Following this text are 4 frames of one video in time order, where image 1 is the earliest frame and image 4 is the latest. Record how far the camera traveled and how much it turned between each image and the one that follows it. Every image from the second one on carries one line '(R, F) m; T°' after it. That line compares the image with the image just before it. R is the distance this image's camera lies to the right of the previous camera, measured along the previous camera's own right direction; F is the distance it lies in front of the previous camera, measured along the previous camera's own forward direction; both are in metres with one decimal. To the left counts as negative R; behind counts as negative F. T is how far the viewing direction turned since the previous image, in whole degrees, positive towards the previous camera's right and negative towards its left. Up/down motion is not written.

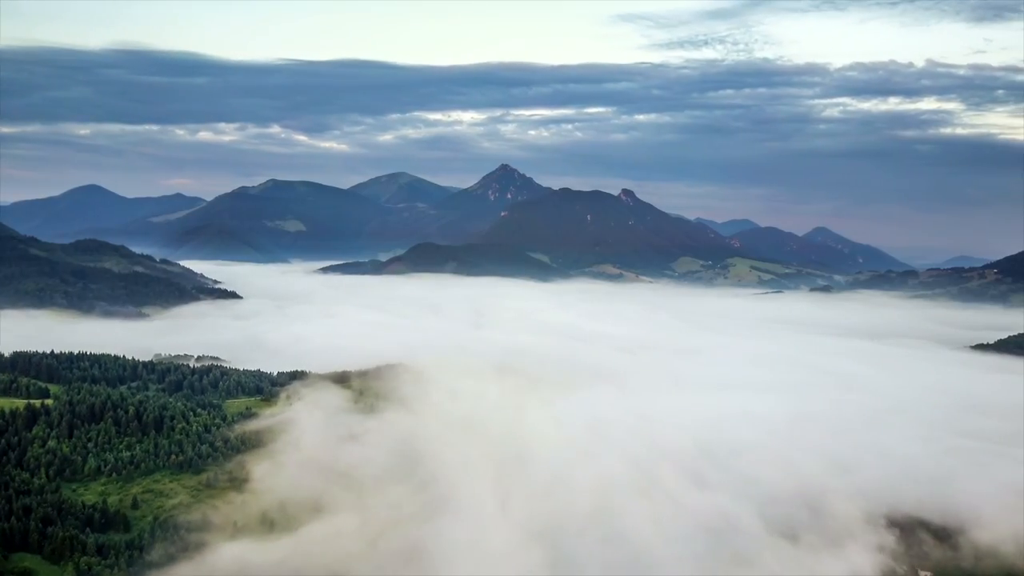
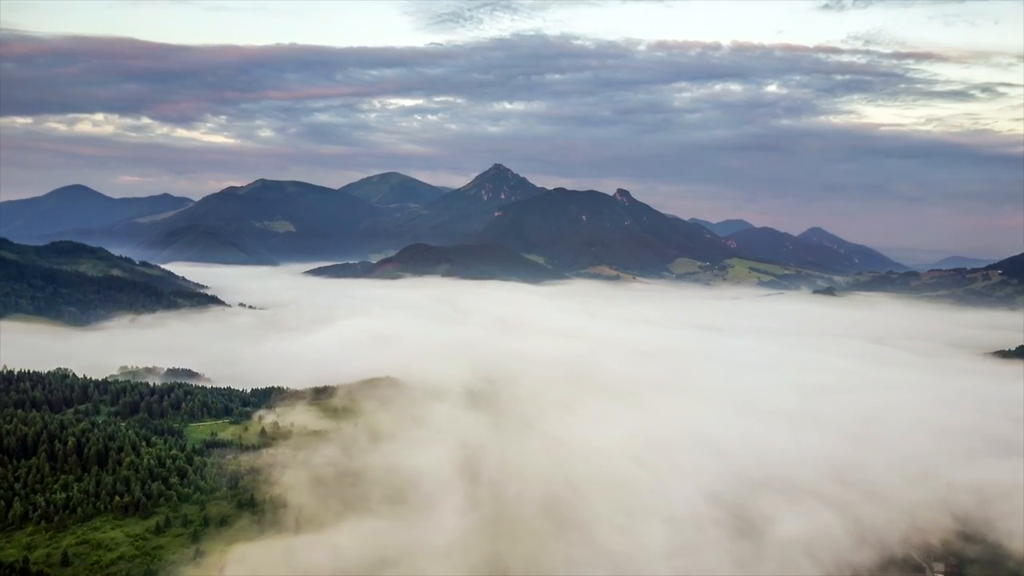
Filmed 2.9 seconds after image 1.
(-0.7, +10.7) m; +1°
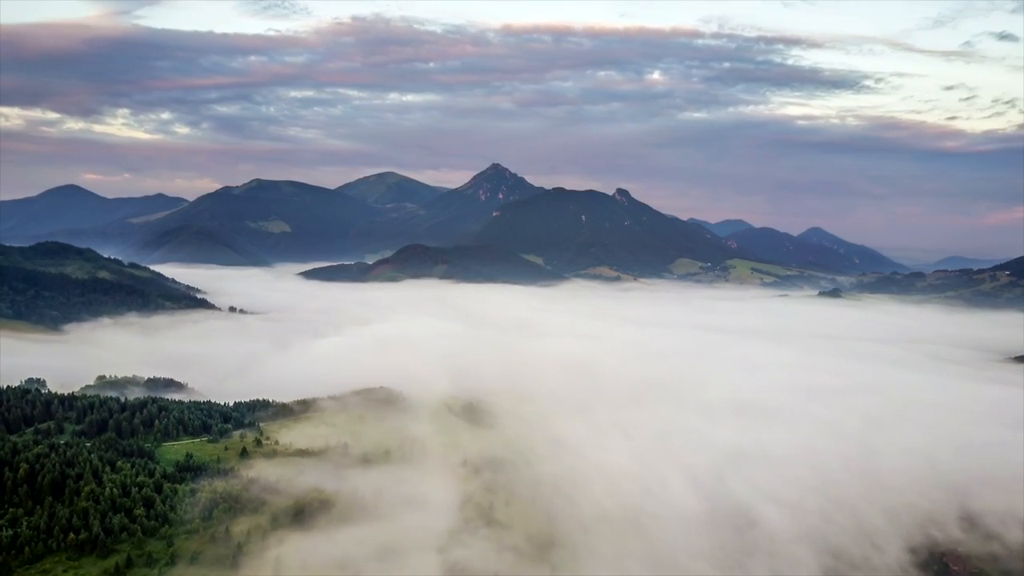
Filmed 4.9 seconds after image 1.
(-0.8, +7.6) m; 0°
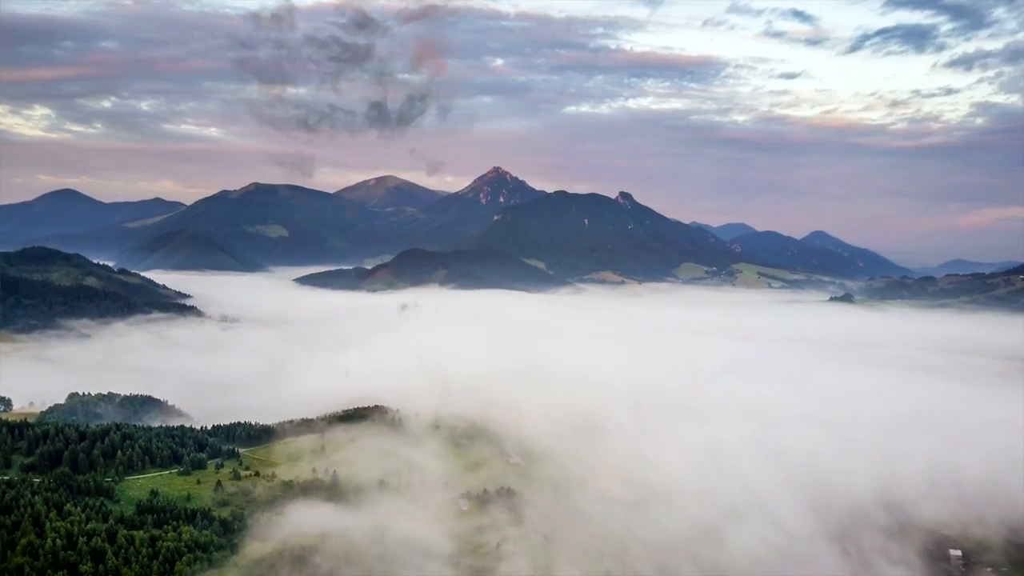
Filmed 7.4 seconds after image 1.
(-0.8, +9.3) m; 0°
